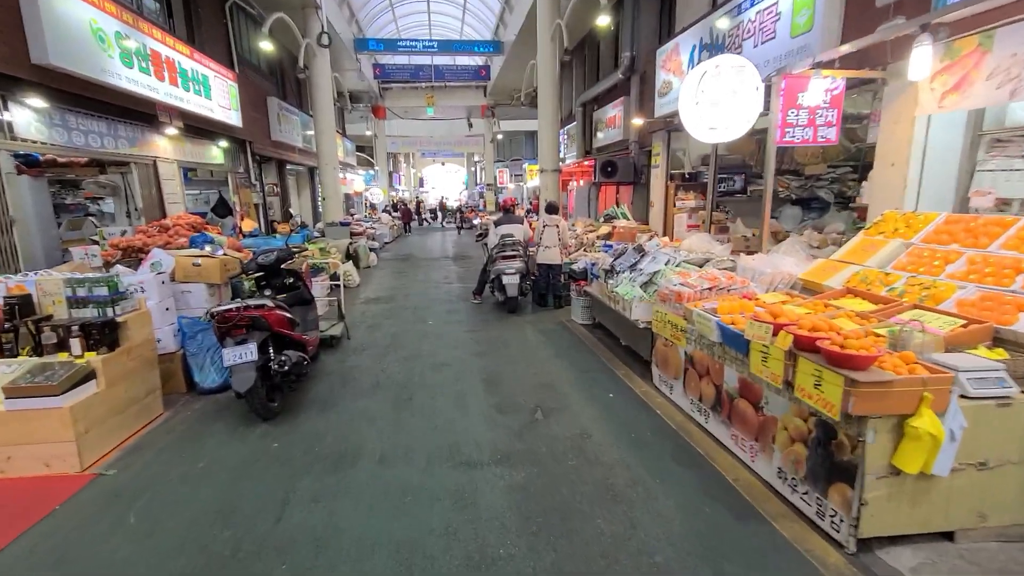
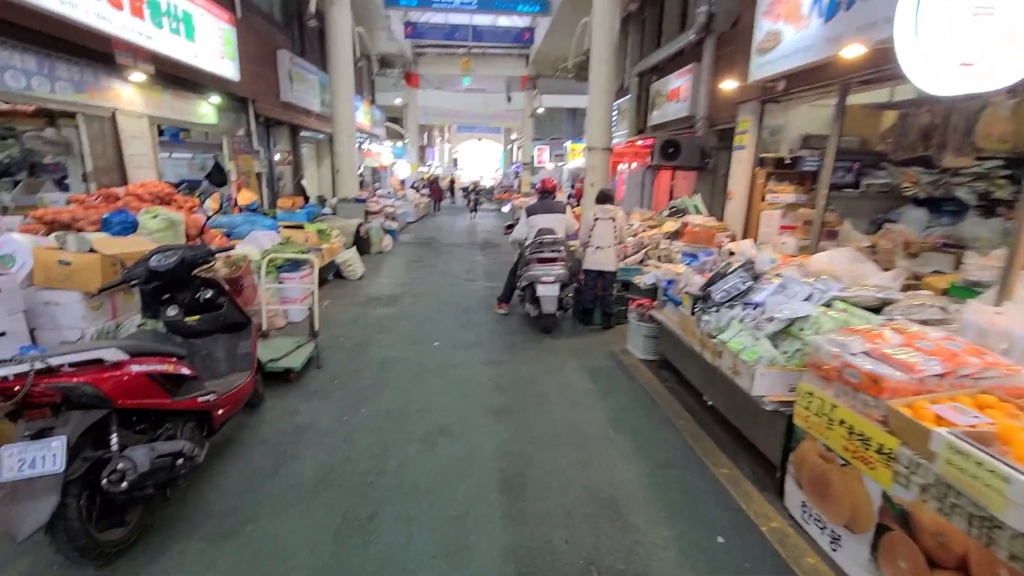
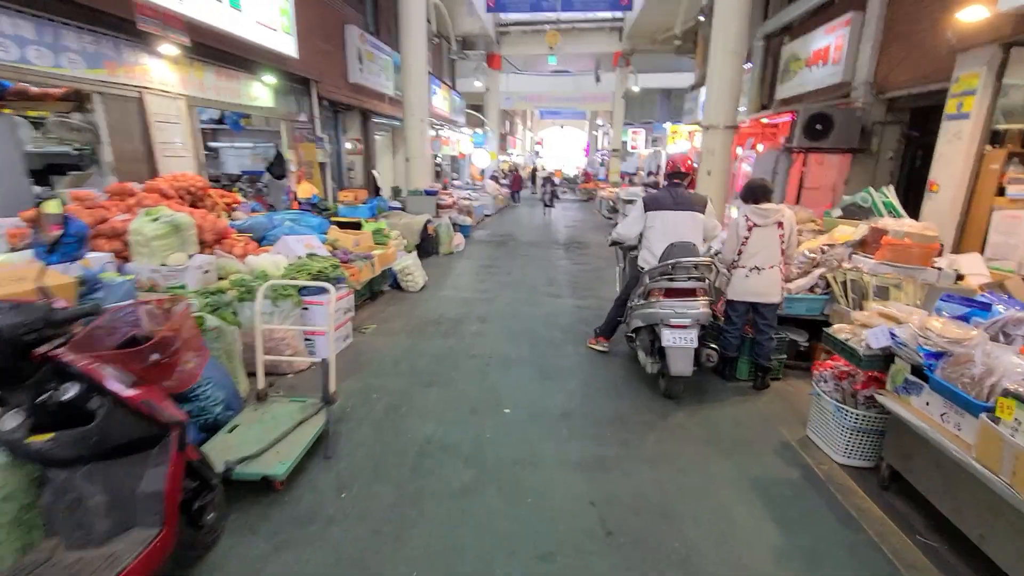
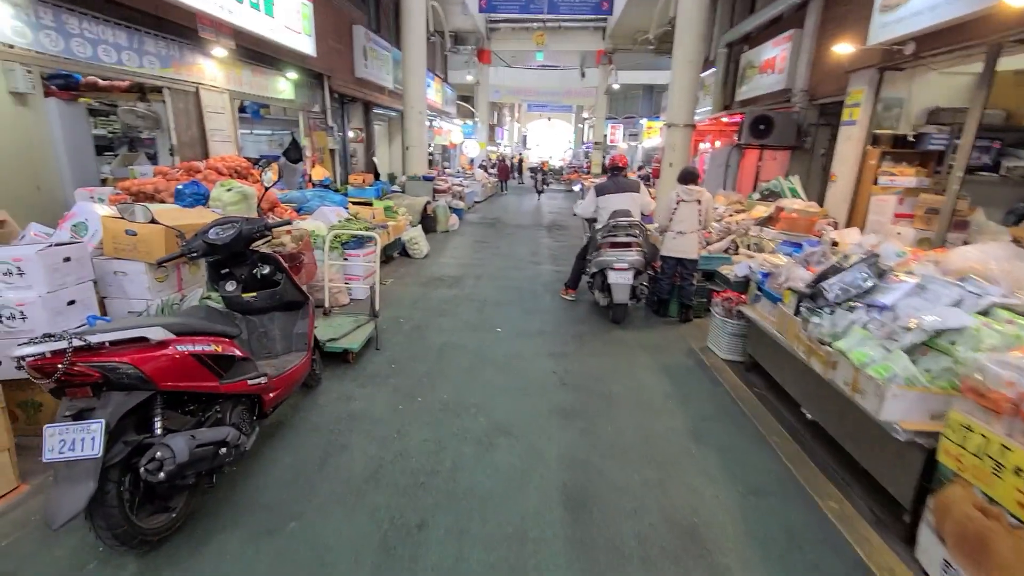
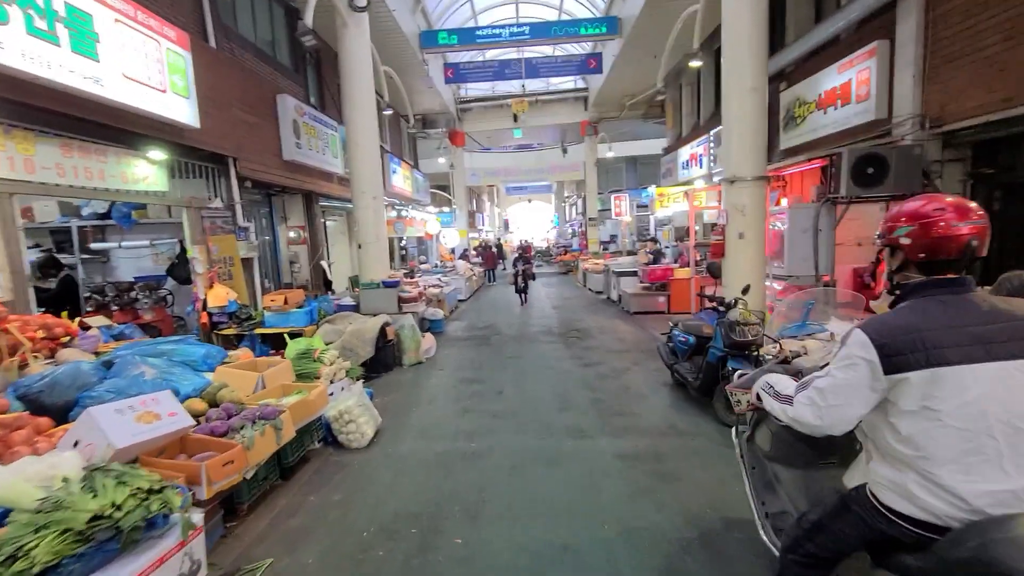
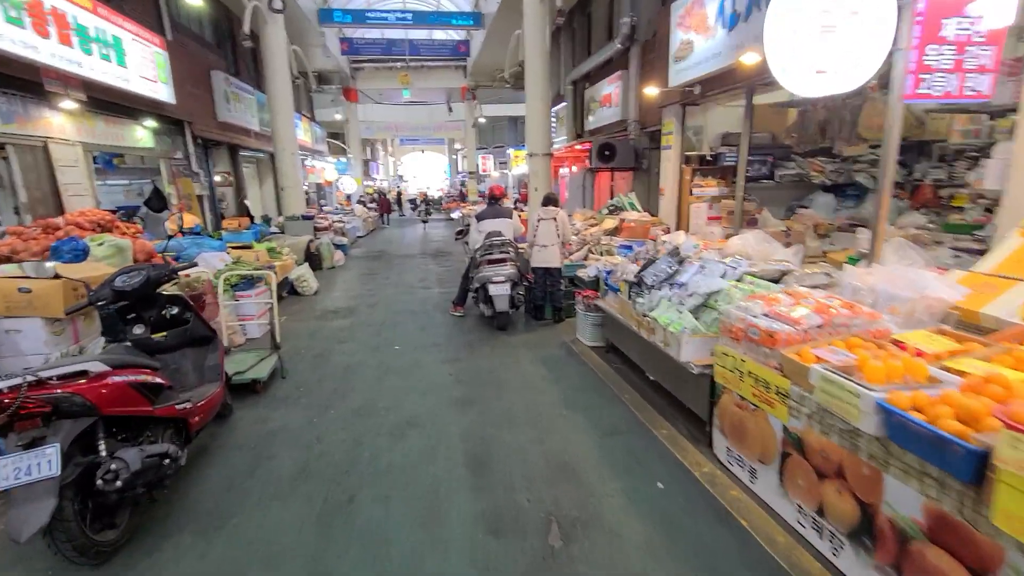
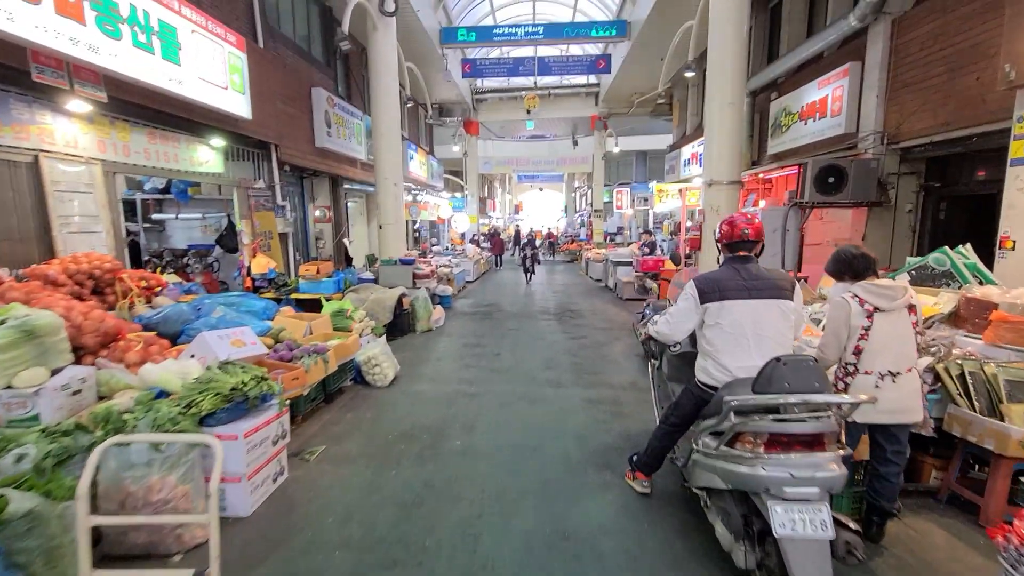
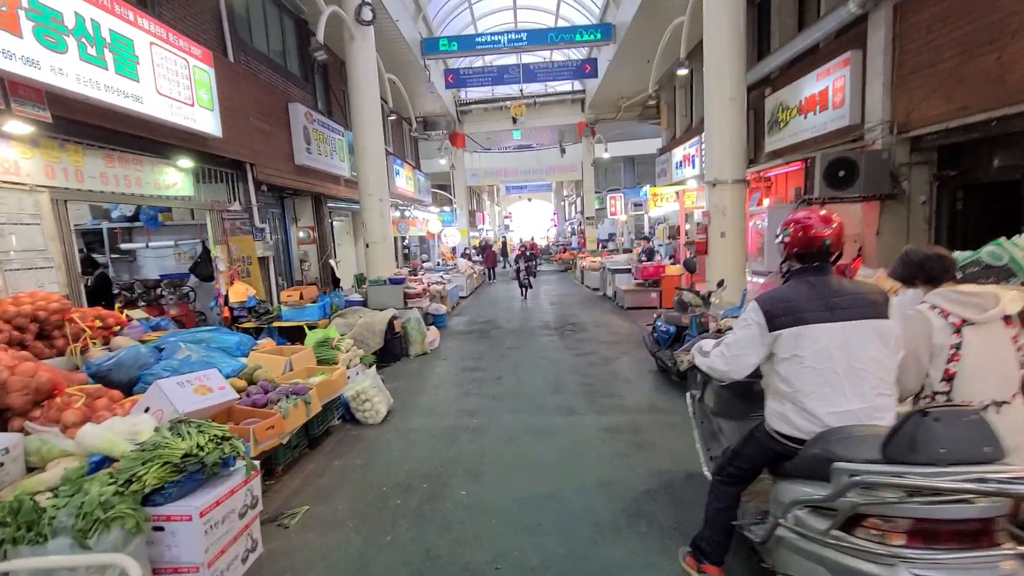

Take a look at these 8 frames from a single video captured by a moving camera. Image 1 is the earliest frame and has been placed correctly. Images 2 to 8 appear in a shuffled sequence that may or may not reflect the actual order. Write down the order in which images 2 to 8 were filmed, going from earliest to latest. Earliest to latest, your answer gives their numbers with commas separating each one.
6, 2, 4, 3, 7, 8, 5
